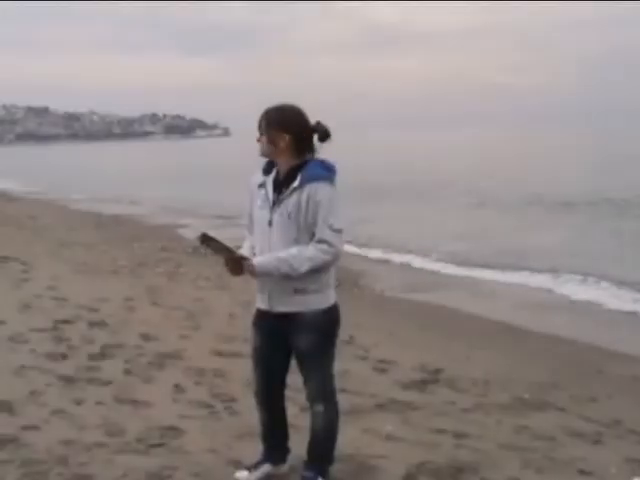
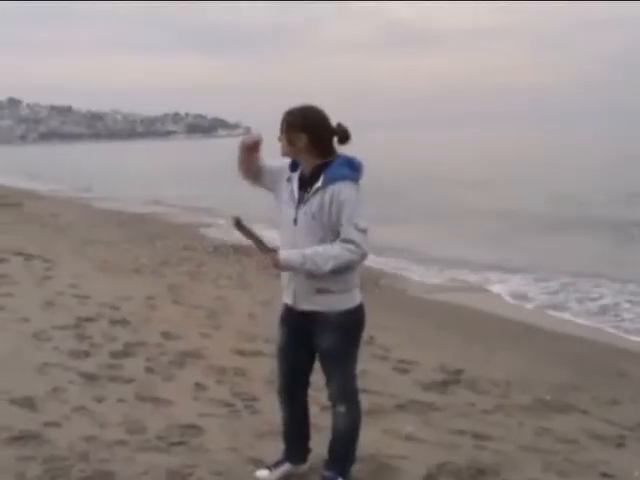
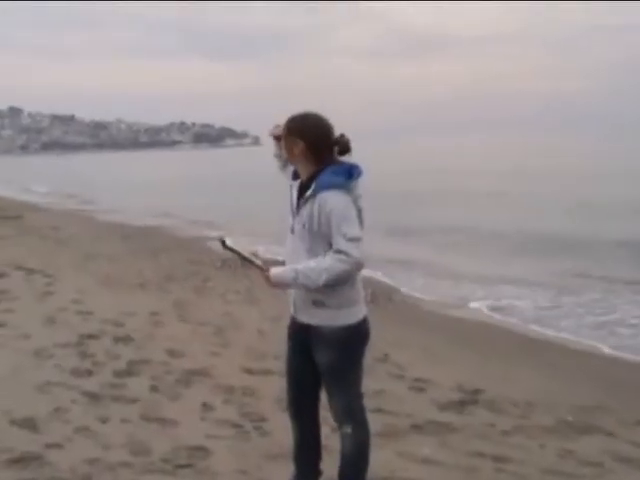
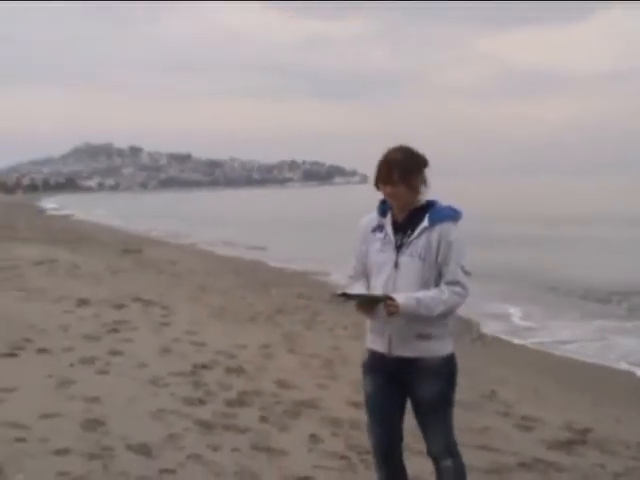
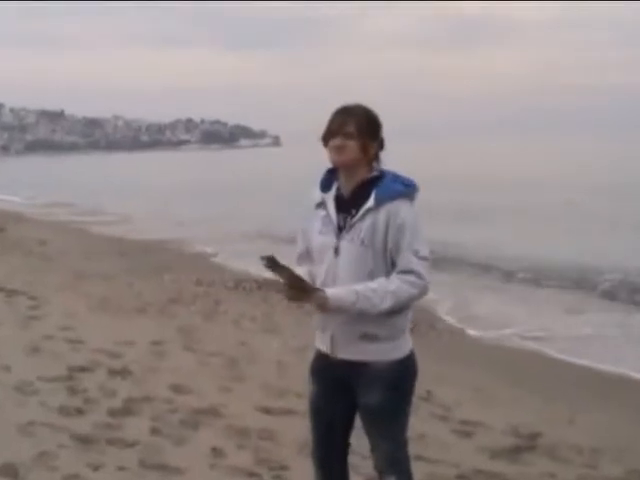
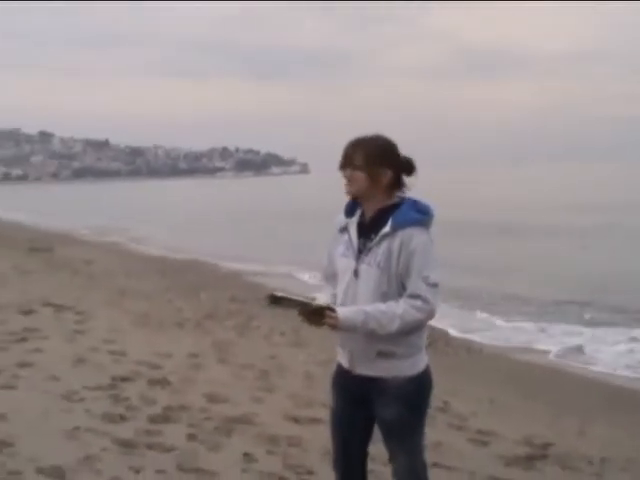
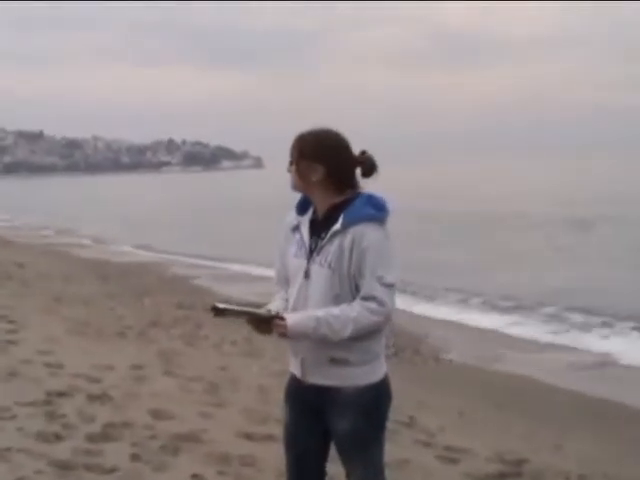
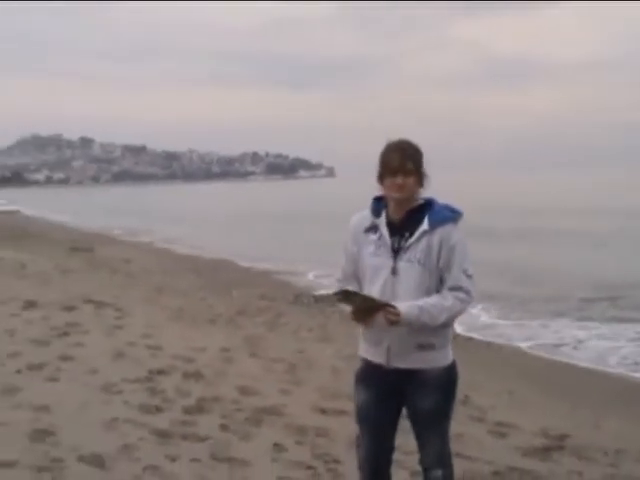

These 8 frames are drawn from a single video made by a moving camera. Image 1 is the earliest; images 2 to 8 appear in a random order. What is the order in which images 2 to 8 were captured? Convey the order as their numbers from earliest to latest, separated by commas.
2, 3, 5, 7, 6, 8, 4
